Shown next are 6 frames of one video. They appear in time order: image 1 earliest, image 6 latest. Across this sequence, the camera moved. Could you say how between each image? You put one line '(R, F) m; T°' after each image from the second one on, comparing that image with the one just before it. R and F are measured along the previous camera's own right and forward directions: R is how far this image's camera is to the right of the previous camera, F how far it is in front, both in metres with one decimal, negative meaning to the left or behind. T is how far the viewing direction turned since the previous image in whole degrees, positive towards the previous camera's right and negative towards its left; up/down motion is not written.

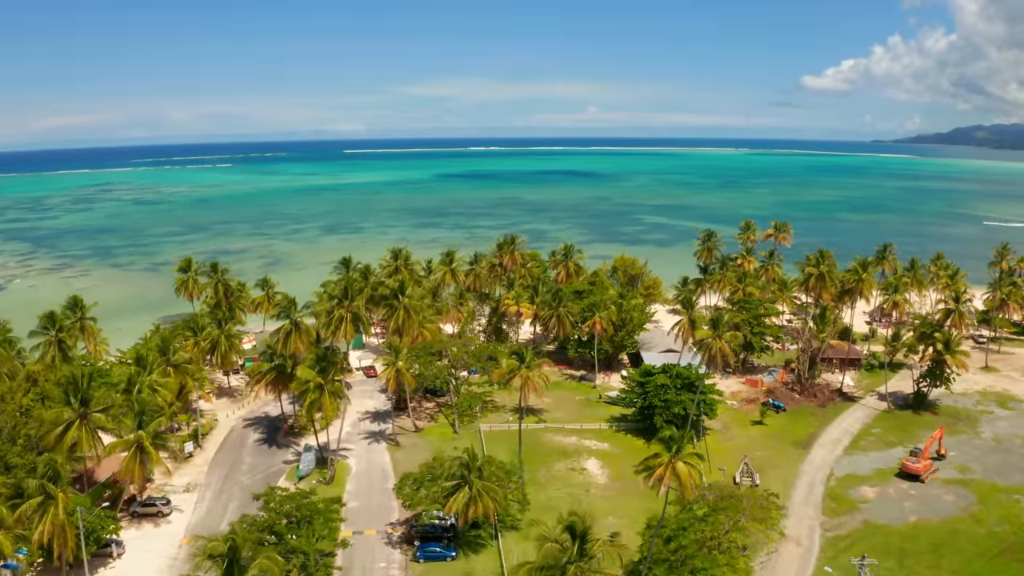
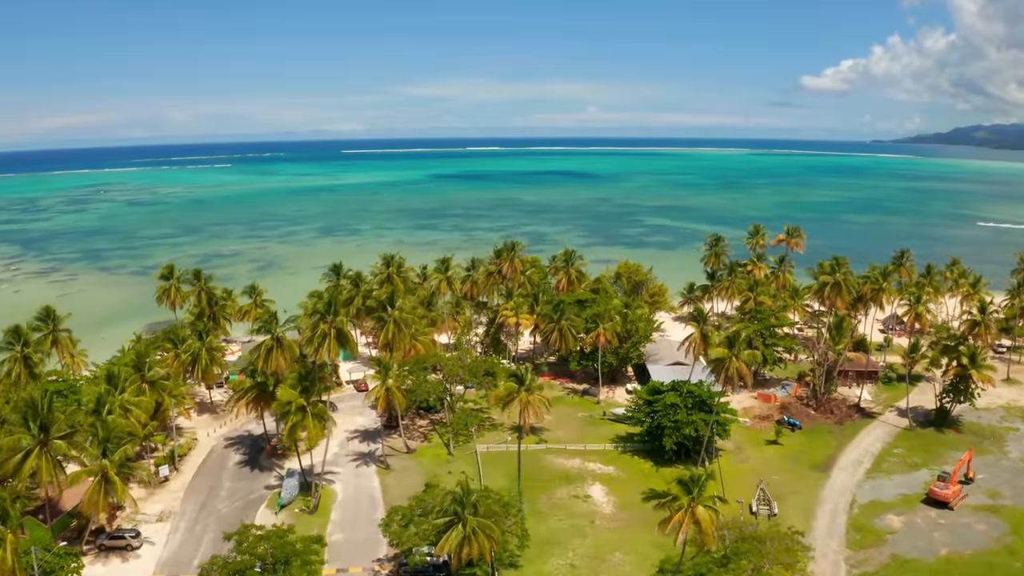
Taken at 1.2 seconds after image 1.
(+0.1, +3.1) m; 0°
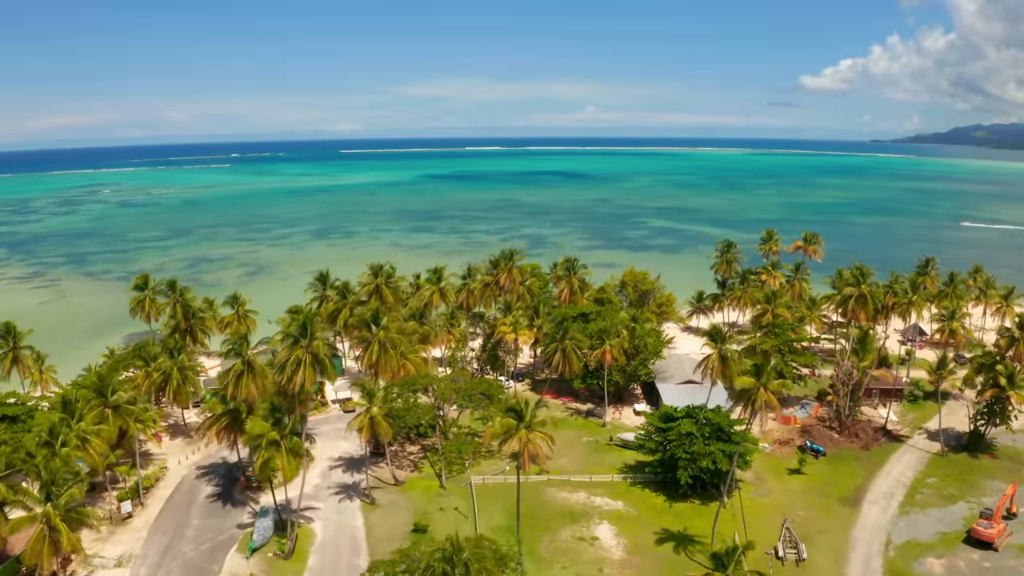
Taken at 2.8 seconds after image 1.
(+0.1, +4.1) m; 0°
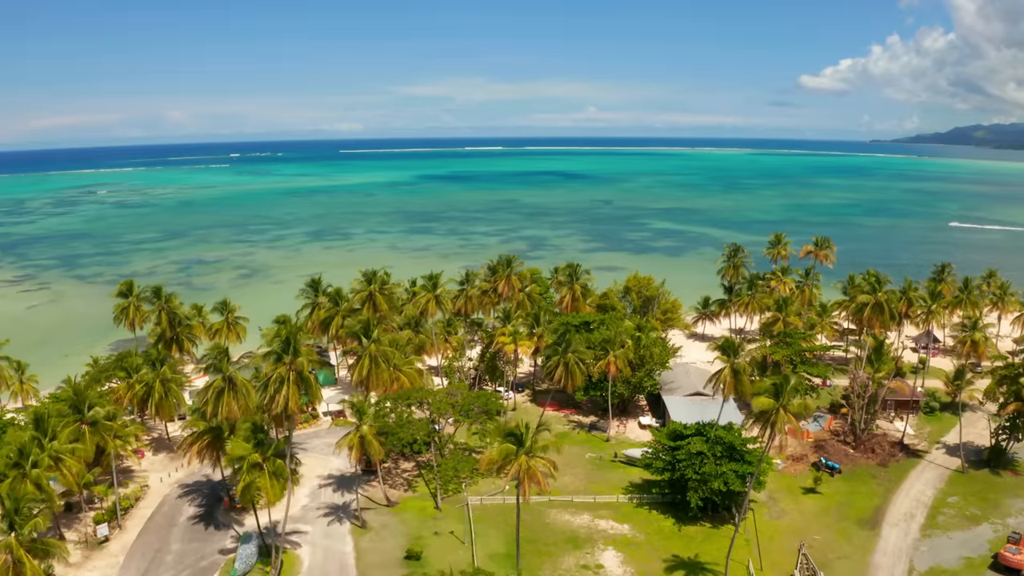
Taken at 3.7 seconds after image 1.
(0.0, +2.2) m; 0°
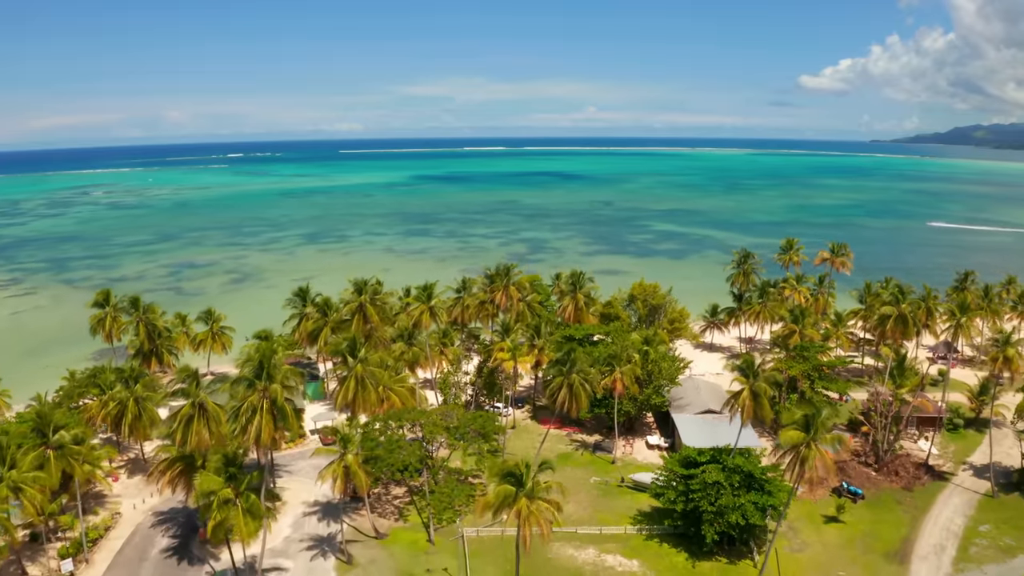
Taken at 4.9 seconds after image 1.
(0.0, +3.0) m; 0°
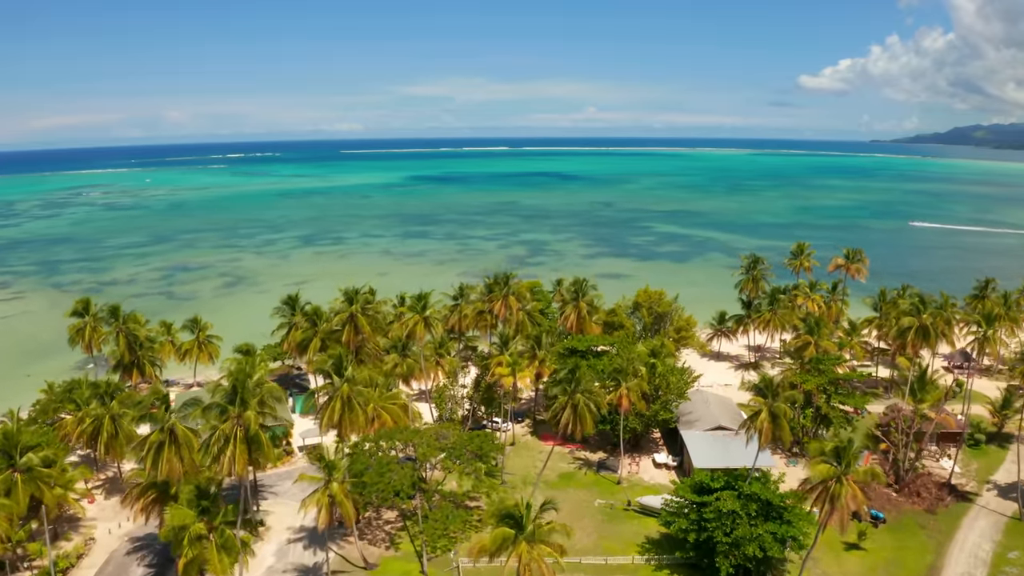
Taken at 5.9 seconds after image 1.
(0.0, +2.4) m; 0°
